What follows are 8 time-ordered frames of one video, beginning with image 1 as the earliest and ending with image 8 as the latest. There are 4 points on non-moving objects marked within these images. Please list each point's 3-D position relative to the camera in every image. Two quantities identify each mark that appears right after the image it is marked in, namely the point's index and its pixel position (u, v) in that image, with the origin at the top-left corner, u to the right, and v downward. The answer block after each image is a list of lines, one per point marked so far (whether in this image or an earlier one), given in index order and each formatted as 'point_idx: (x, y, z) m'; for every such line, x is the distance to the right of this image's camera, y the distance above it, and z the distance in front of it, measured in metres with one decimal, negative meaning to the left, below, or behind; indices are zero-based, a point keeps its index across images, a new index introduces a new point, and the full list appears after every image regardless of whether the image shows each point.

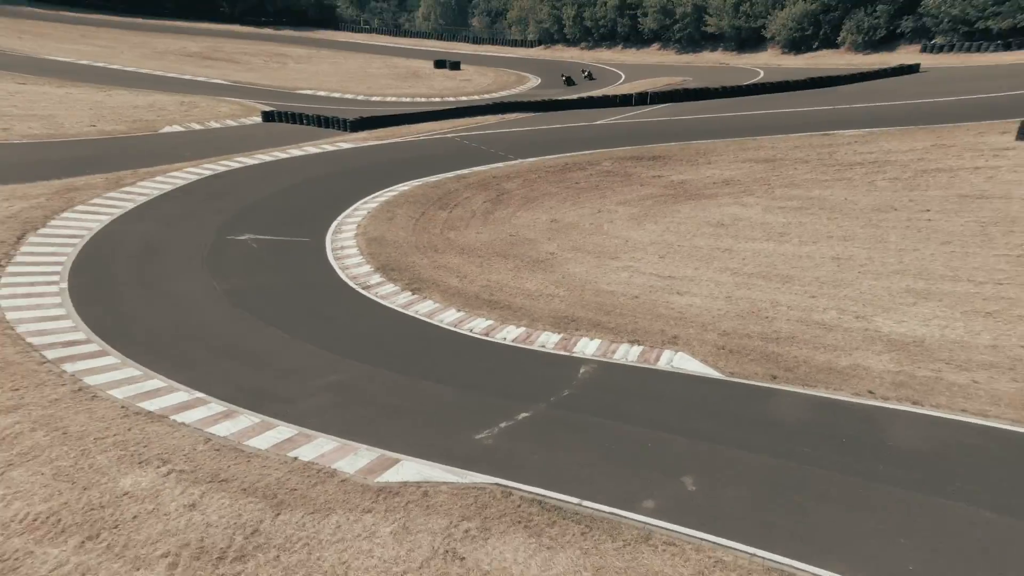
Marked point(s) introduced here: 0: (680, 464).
0: (+1.7, -2.3, +8.3) m
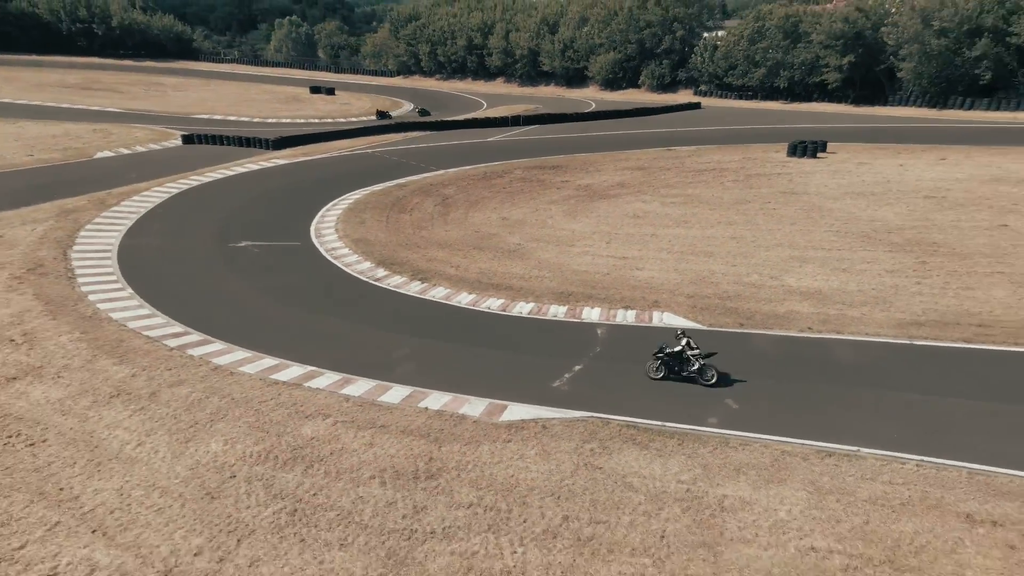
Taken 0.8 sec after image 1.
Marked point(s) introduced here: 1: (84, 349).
0: (+3.1, -1.6, +11.7) m
1: (-6.6, -1.0, +13.0) m
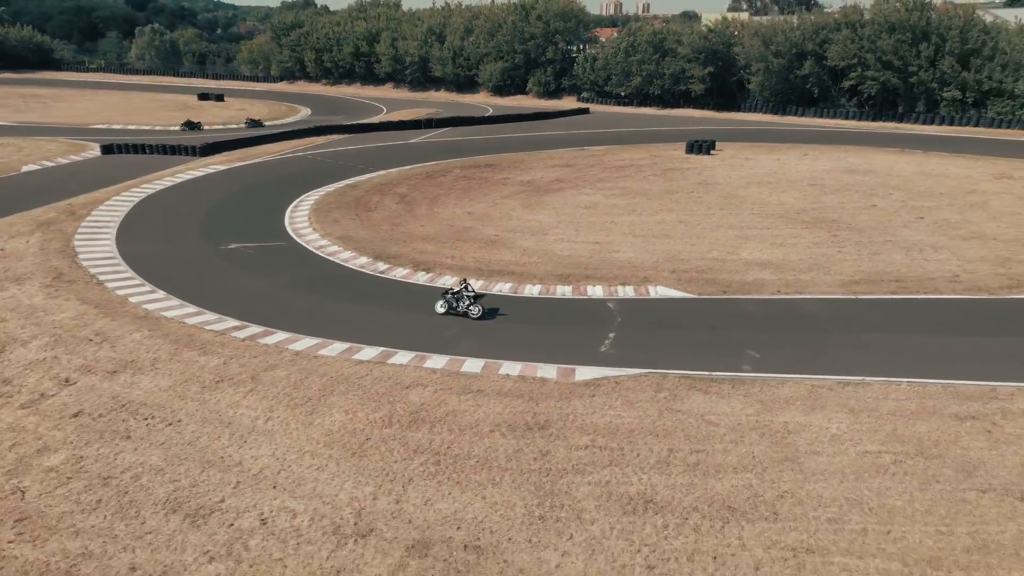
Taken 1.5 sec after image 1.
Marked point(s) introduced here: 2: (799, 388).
0: (+4.0, -1.1, +14.1) m
1: (-5.8, -1.0, +13.5) m
2: (+4.5, -1.5, +12.4) m
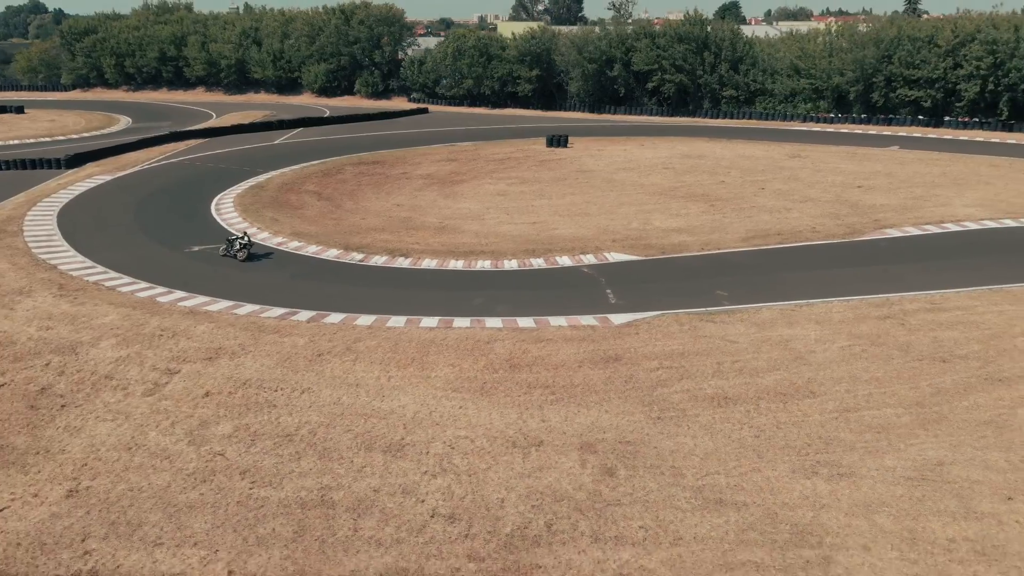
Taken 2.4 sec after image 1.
0: (+4.4, -0.1, +17.7) m
1: (-4.9, -0.8, +14.5) m
2: (+5.3, -0.5, +16.3) m
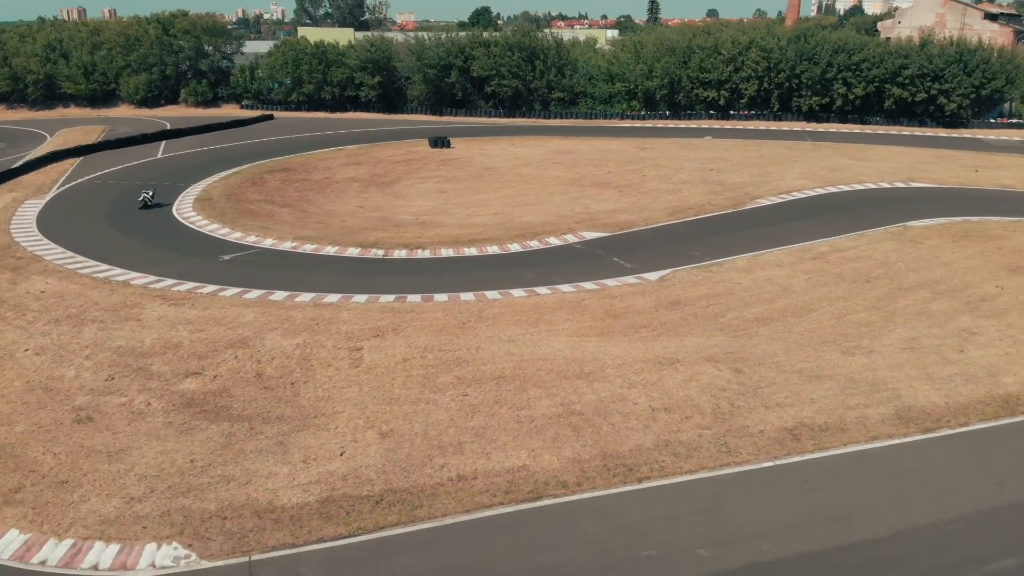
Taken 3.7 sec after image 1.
0: (+4.9, +1.0, +22.9) m
1: (-2.8, -0.6, +17.0) m
2: (+6.3, +0.7, +21.7) m
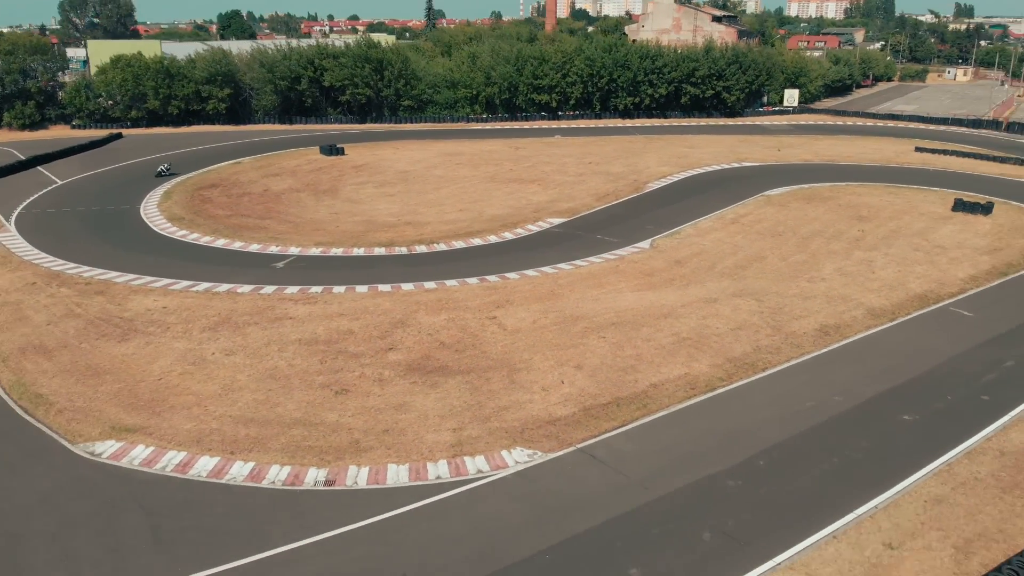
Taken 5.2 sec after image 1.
0: (+4.6, +2.2, +28.9) m
1: (-0.7, -0.1, +21.0) m
2: (+6.3, +2.1, +28.3) m
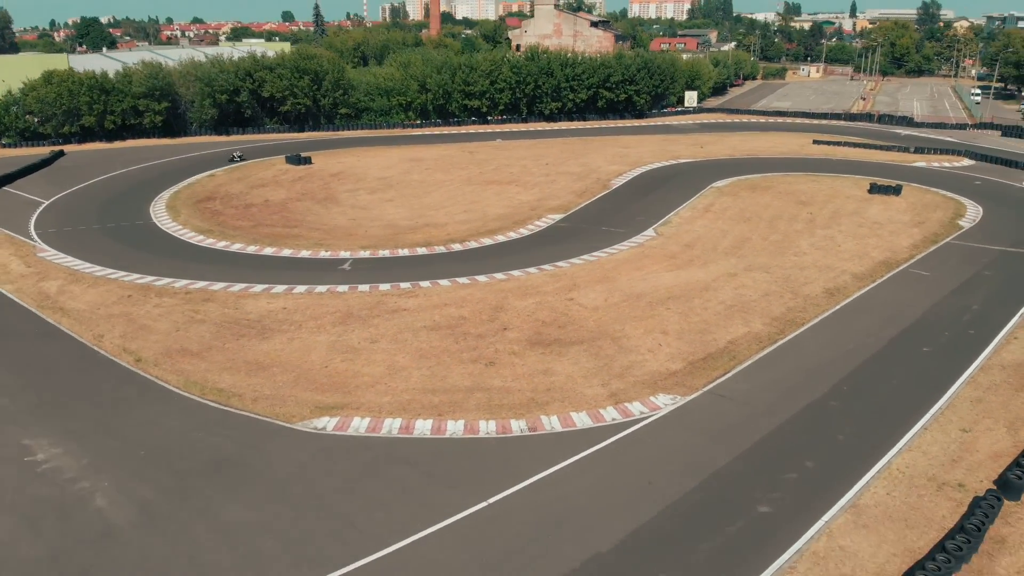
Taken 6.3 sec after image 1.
0: (+5.0, +2.9, +33.2) m
1: (+1.2, +0.3, +24.5) m
2: (+6.7, +2.8, +32.8) m
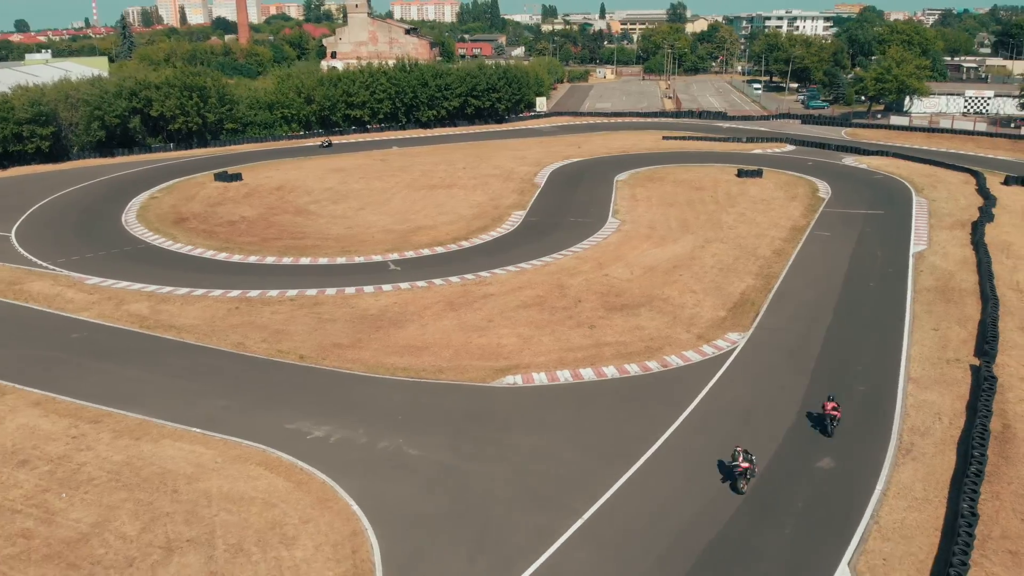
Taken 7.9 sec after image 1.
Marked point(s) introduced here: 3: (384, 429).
0: (+3.6, +3.8, +39.4) m
1: (+2.6, +1.0, +30.1) m
2: (+5.4, +4.0, +39.5) m
3: (-3.0, -3.3, +18.8) m
